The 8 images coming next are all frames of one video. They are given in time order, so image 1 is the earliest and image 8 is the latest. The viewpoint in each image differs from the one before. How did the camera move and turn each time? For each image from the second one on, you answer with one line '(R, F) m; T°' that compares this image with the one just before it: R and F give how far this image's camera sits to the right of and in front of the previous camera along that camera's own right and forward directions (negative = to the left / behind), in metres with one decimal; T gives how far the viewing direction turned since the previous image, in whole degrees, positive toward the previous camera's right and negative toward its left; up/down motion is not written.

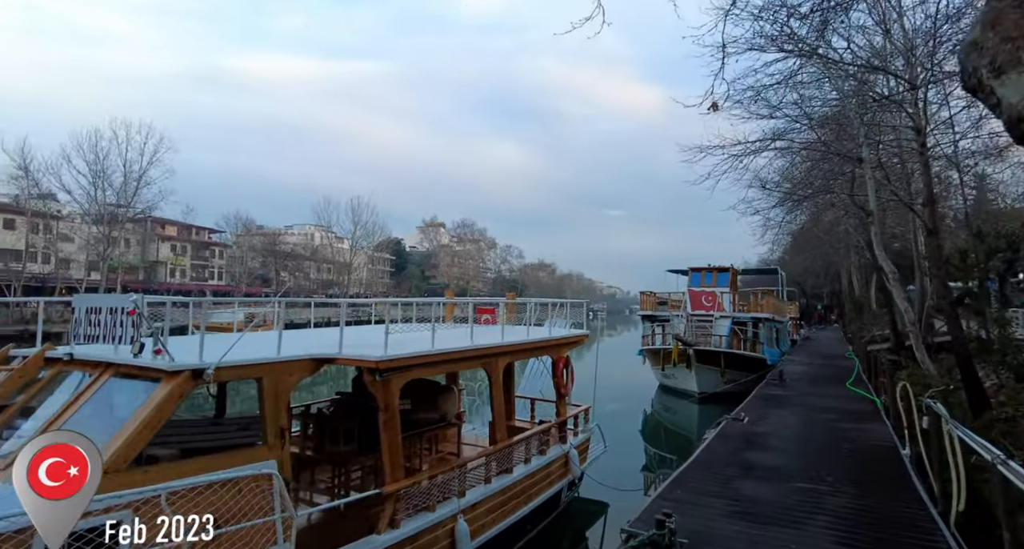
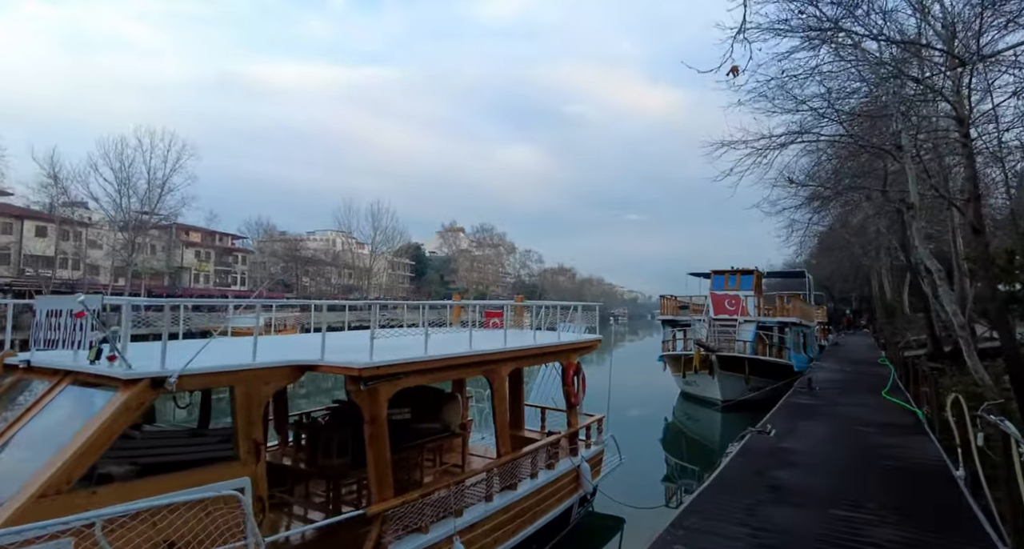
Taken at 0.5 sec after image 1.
(+0.2, +0.4) m; -2°
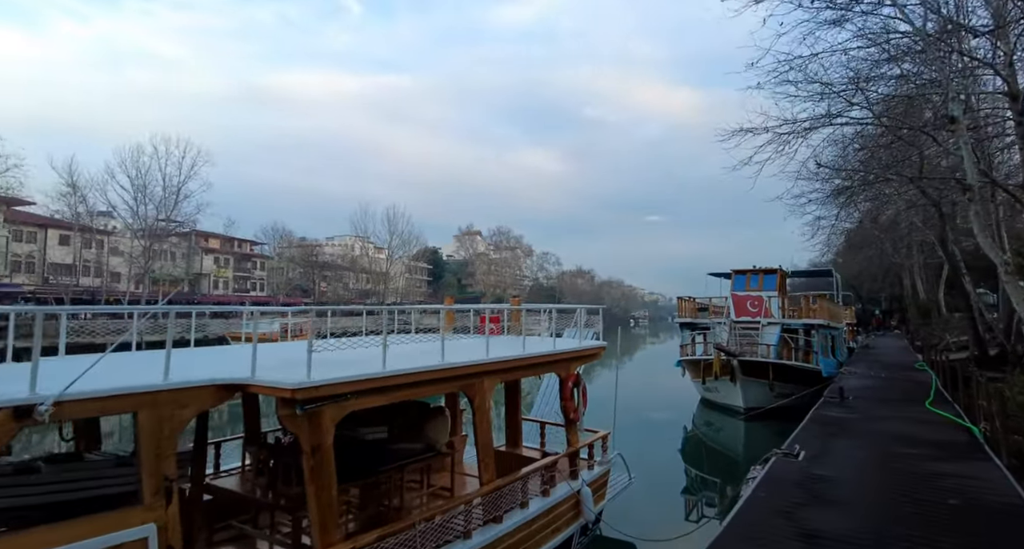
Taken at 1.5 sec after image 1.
(+0.3, +0.8) m; -2°
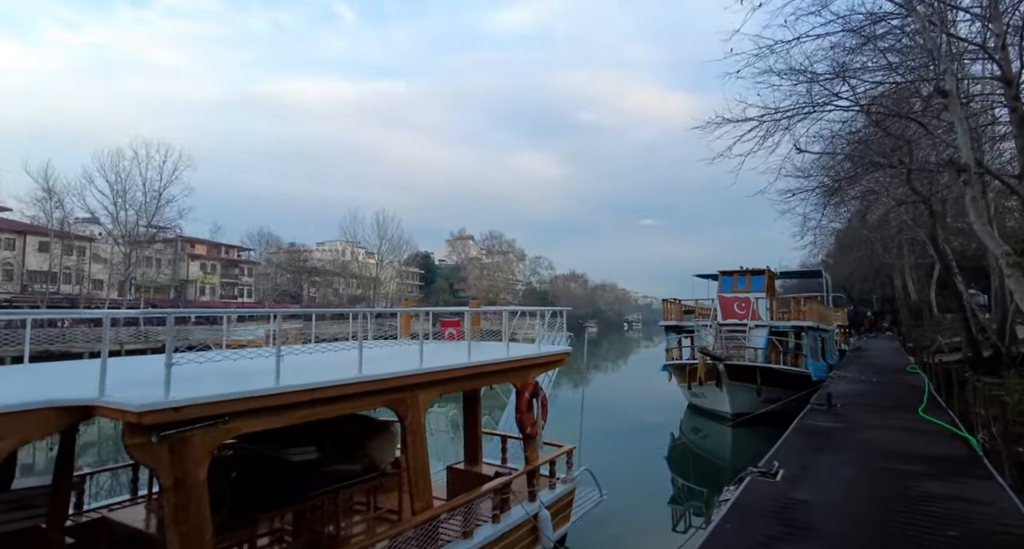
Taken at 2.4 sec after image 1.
(+0.4, +0.6) m; +1°
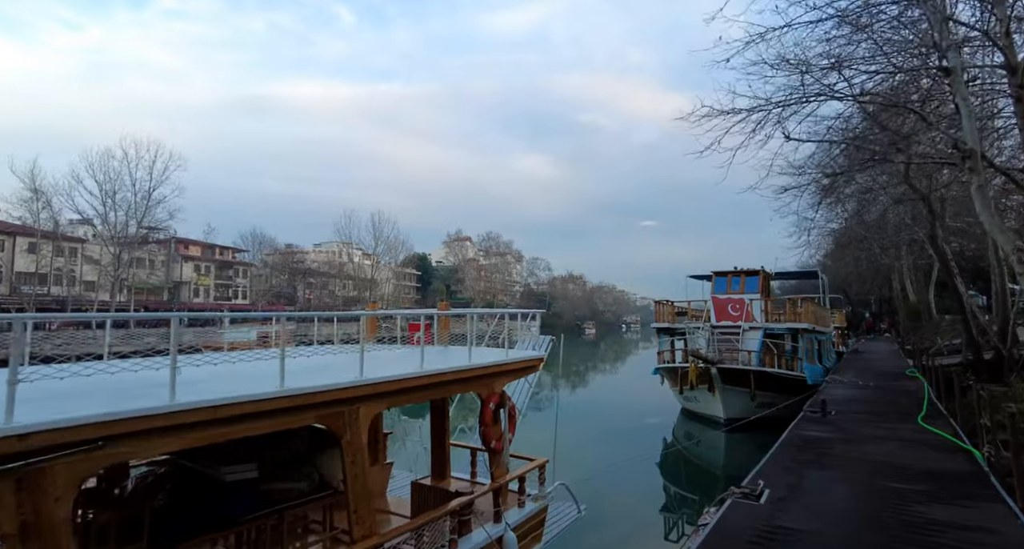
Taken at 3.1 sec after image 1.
(+0.3, +0.5) m; 0°
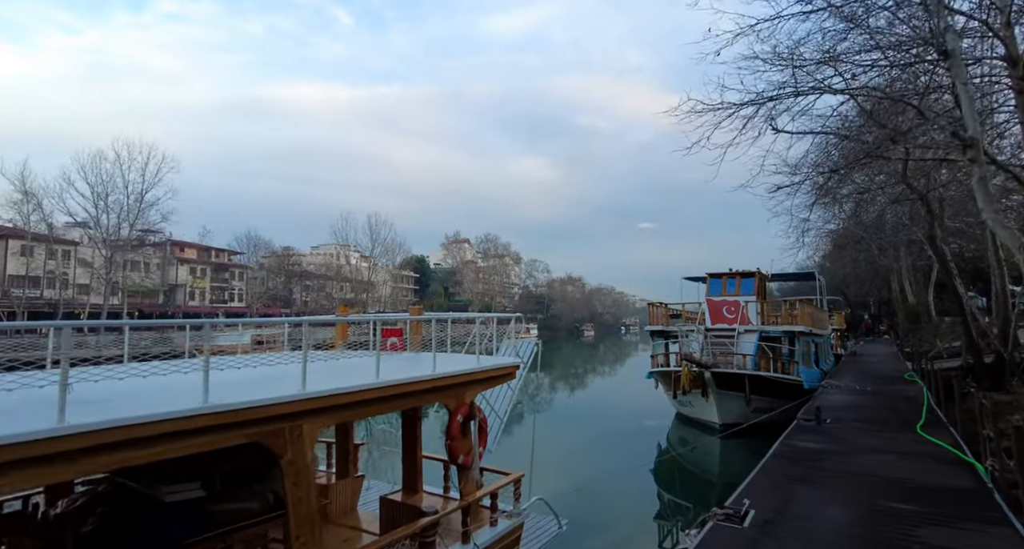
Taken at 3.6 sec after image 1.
(+0.3, +0.3) m; 0°
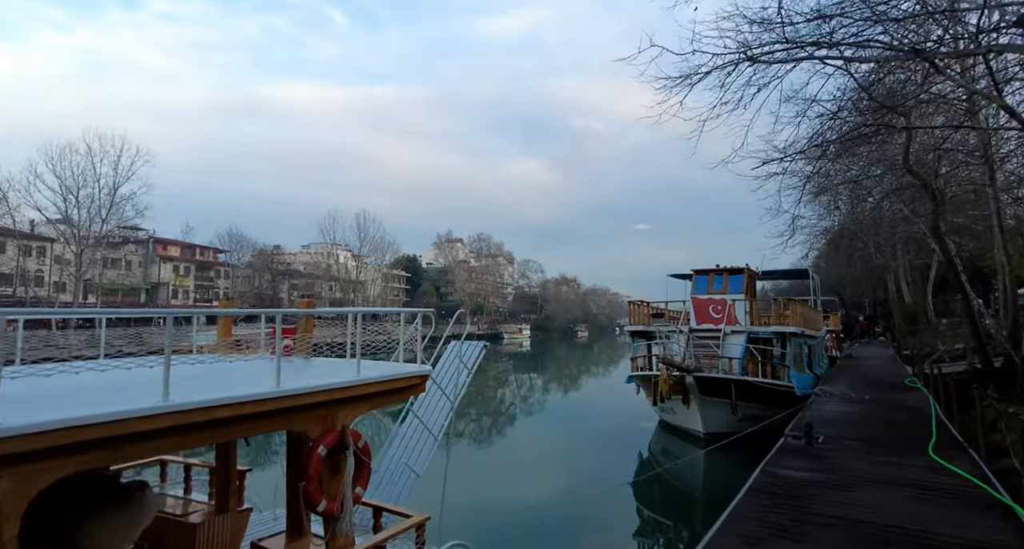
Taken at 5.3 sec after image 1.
(+0.7, +1.3) m; 0°
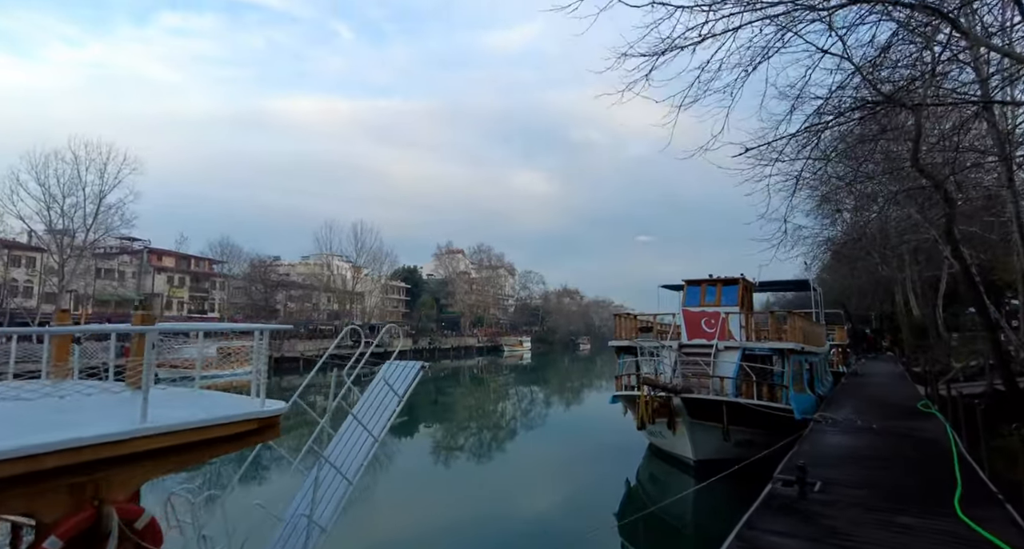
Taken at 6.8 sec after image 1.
(+0.7, +1.2) m; 0°
